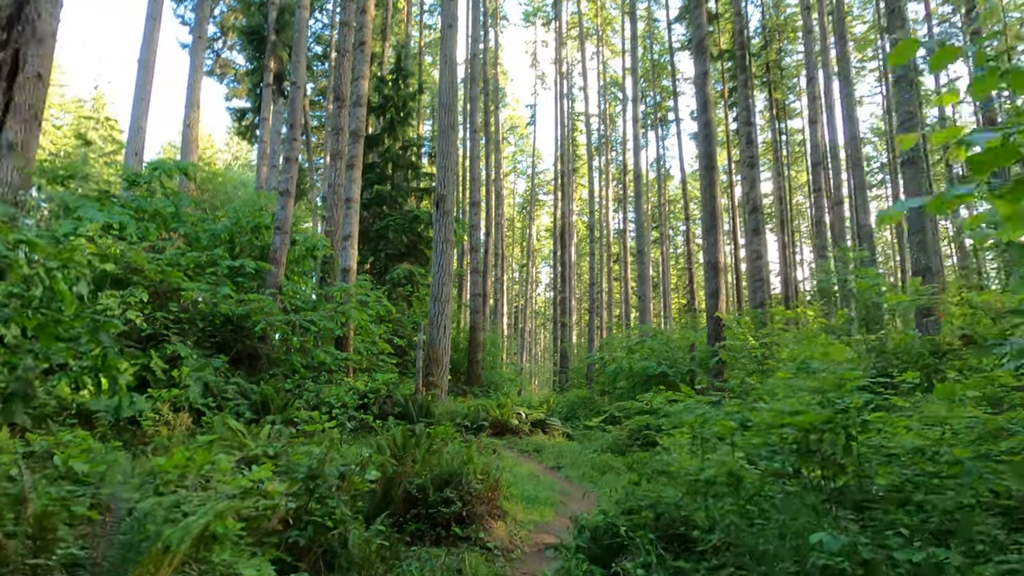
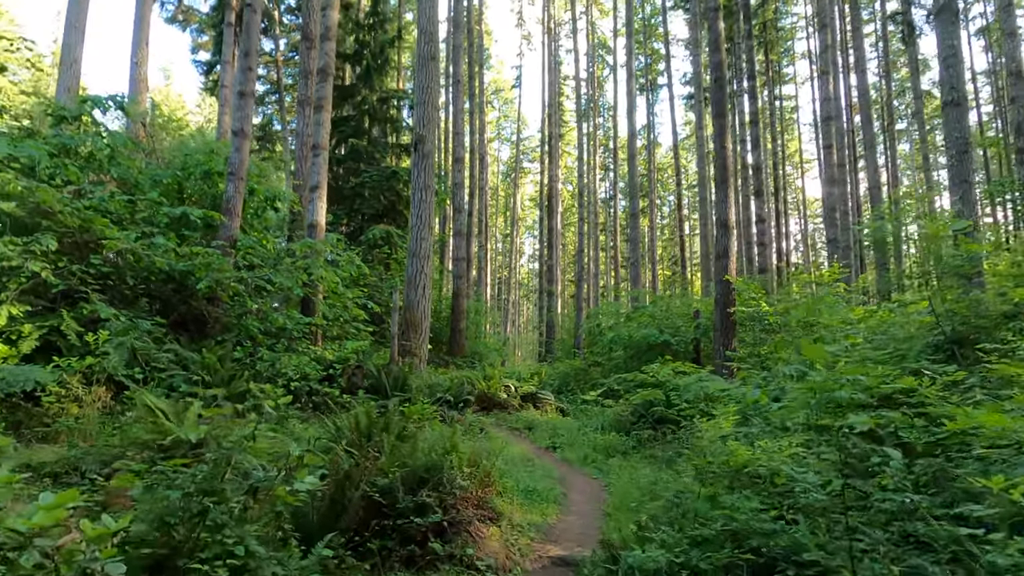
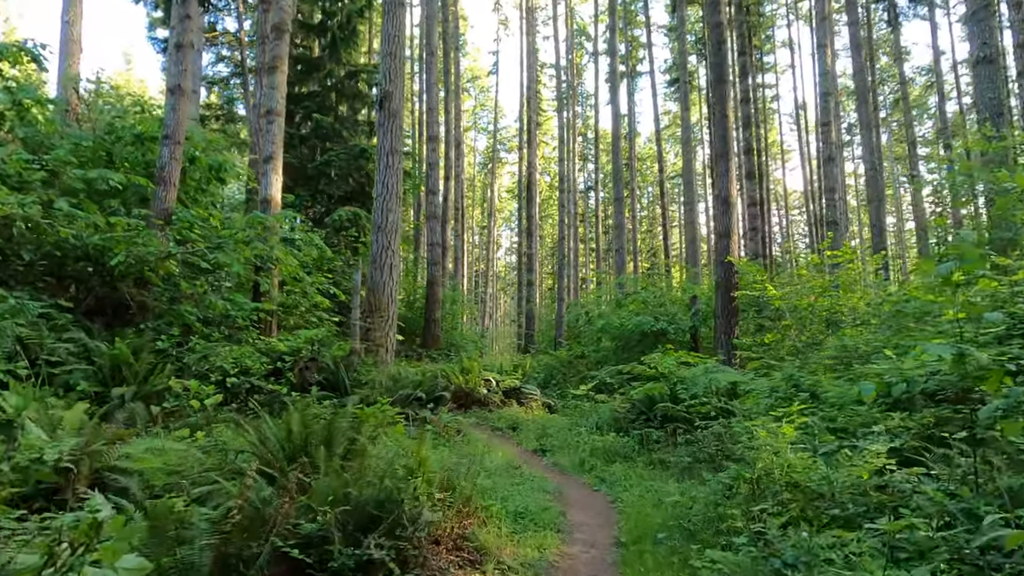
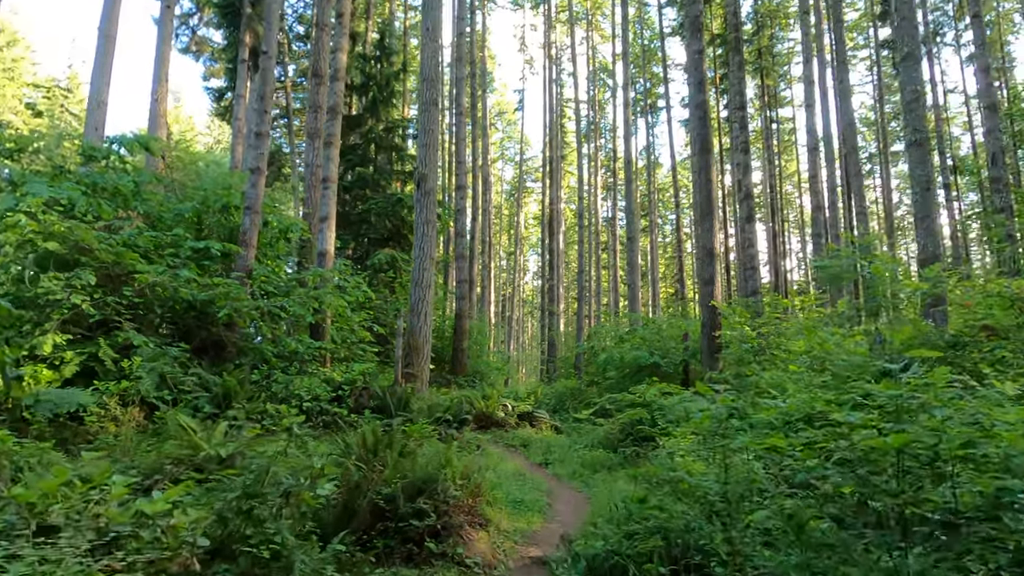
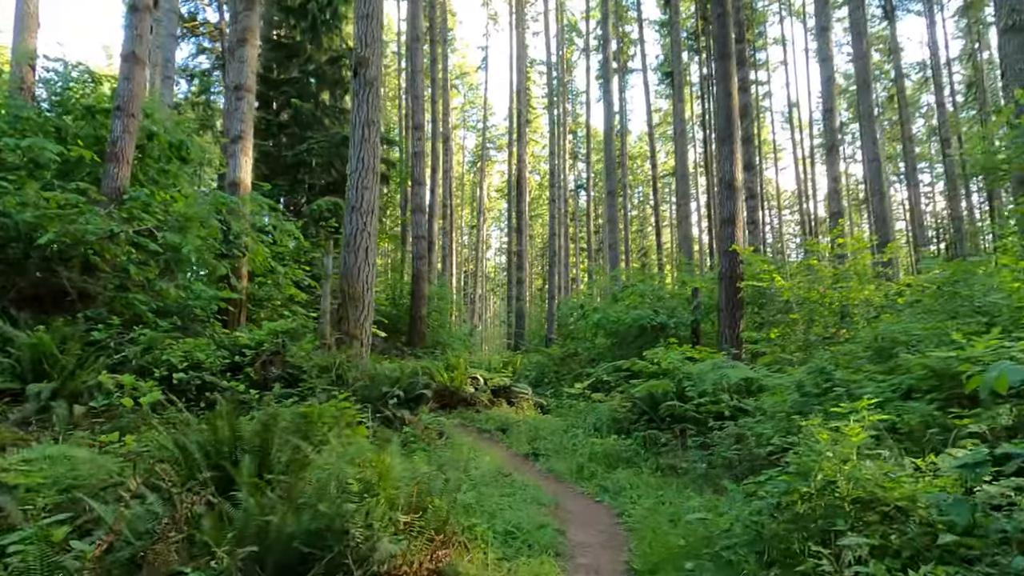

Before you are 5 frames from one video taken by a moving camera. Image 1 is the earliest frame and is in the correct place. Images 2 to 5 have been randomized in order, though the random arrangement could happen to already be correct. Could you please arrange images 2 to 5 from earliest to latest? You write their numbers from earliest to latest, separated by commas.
4, 2, 3, 5
